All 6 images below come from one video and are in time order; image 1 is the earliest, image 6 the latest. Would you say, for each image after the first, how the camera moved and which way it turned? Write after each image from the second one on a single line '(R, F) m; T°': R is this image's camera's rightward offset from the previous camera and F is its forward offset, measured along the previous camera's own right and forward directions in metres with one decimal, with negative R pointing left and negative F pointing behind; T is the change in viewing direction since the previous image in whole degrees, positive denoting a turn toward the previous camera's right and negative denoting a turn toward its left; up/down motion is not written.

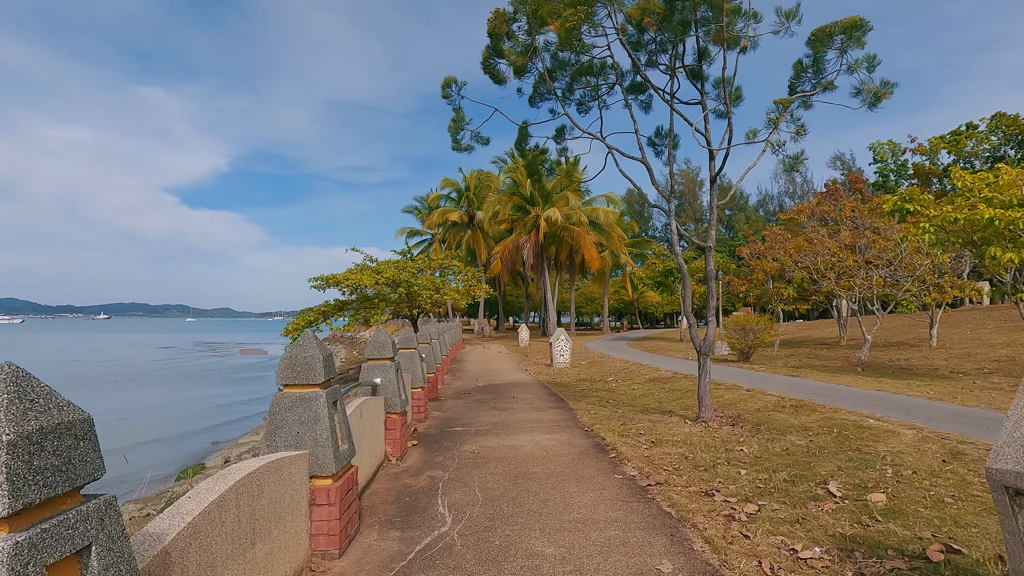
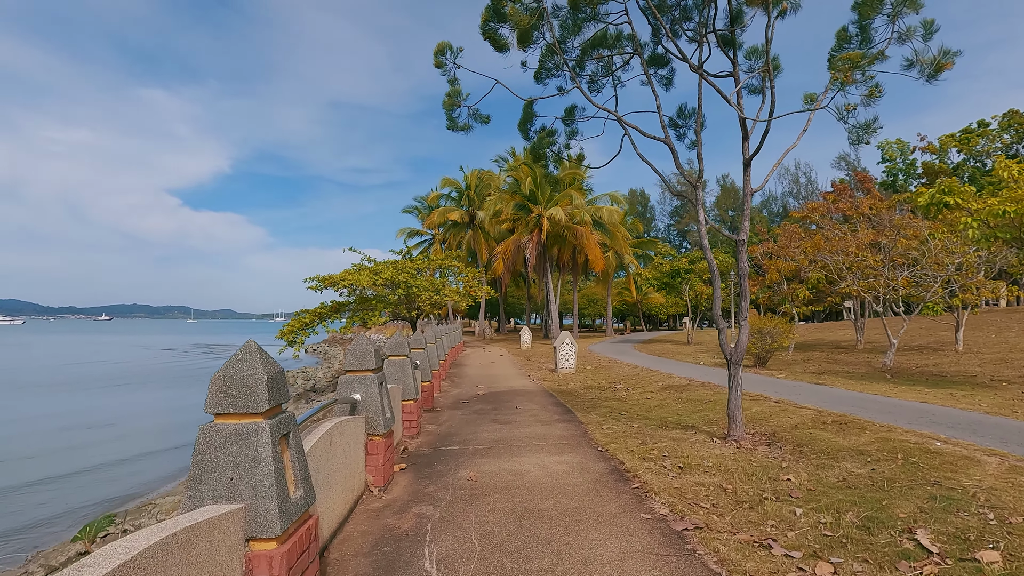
(0.0, +0.8) m; 0°
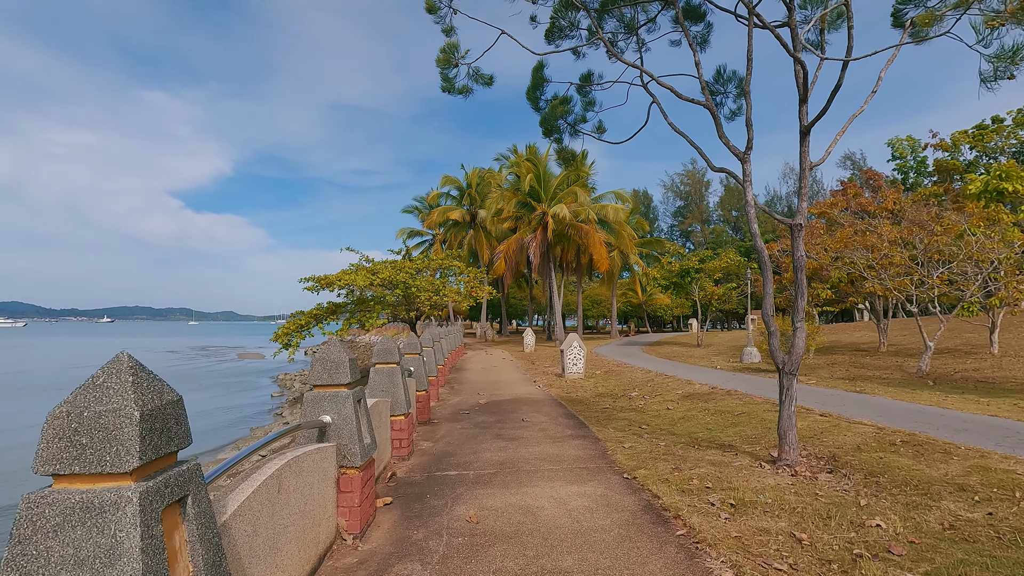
(-0.1, +0.9) m; 0°
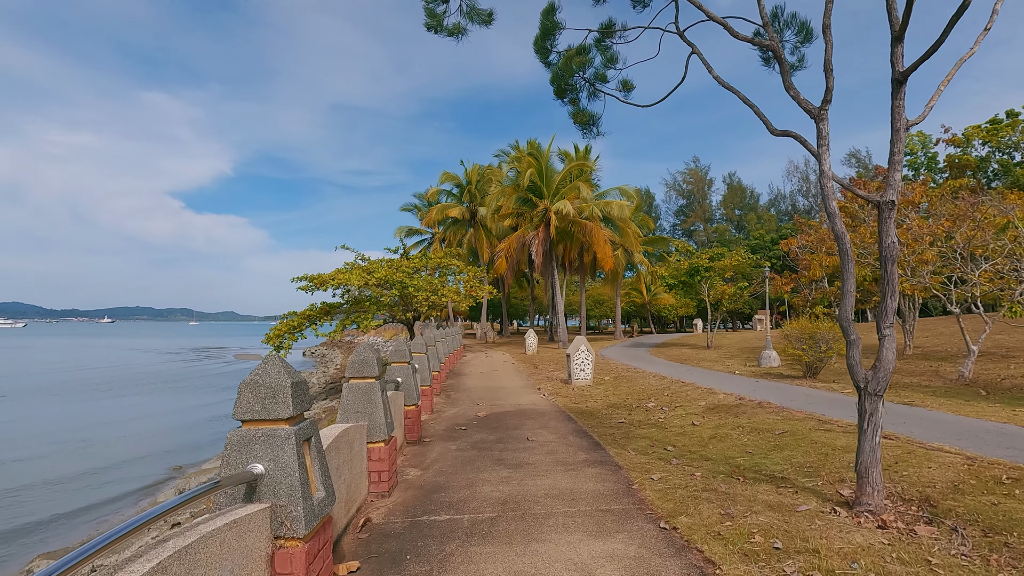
(0.0, +1.0) m; 0°
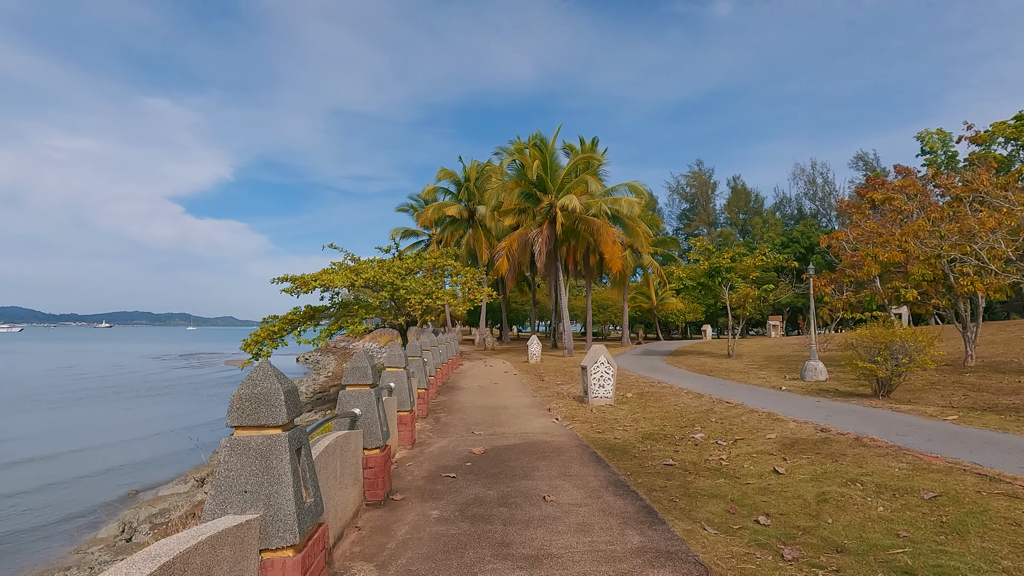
(-0.1, +2.1) m; 0°
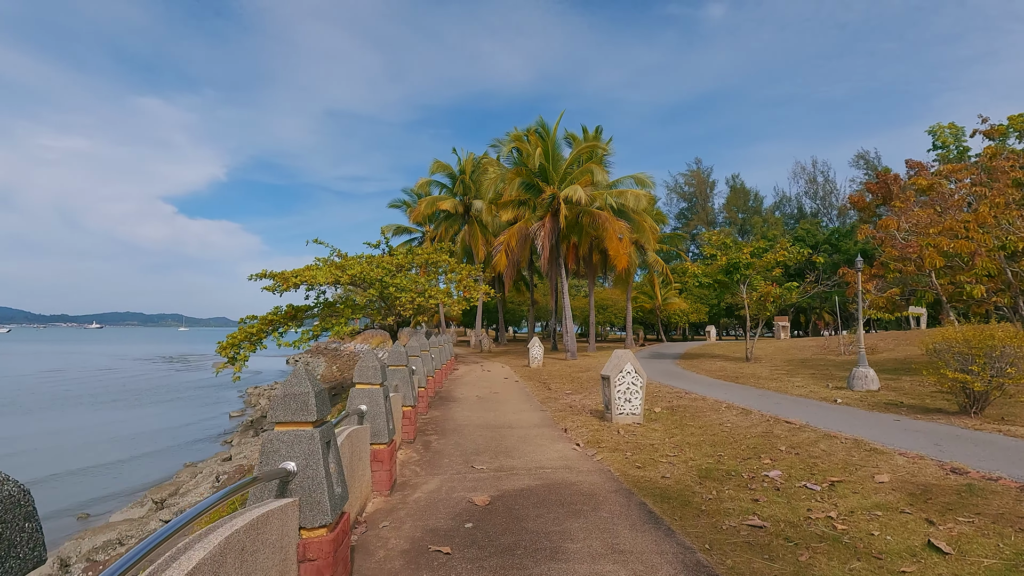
(-0.2, +1.8) m; +1°
